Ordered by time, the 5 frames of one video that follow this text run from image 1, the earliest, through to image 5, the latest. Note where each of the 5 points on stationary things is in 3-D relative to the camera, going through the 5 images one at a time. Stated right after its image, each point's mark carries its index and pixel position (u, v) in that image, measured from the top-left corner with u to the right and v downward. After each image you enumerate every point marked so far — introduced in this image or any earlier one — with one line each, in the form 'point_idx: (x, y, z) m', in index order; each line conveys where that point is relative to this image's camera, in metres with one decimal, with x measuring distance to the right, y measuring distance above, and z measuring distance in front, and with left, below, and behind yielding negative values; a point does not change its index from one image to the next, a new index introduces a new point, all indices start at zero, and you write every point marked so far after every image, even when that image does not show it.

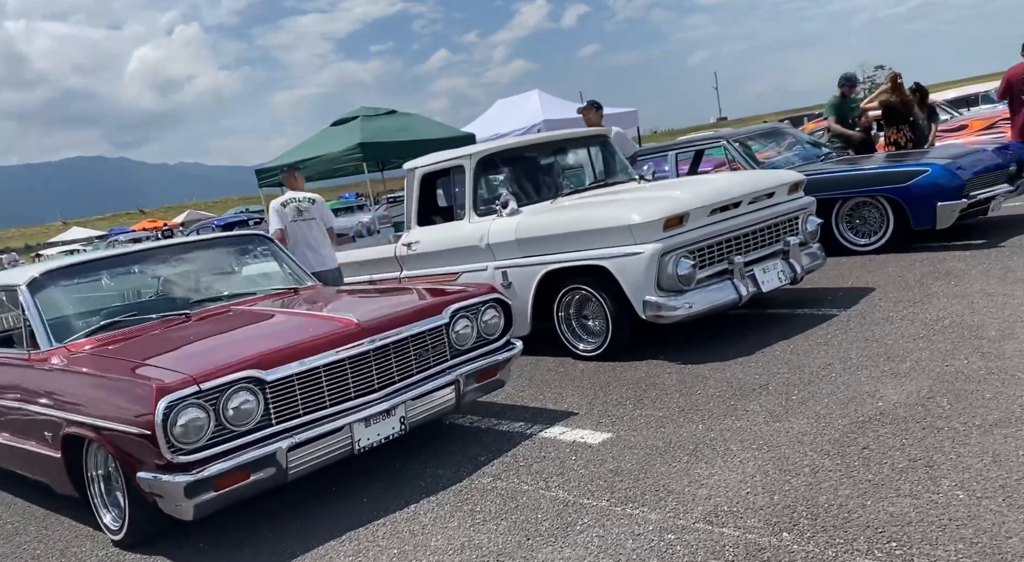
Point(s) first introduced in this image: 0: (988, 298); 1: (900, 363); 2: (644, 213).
0: (+3.0, -0.1, +4.9) m
1: (+1.9, -0.4, +3.9) m
2: (+0.8, +0.4, +4.6) m
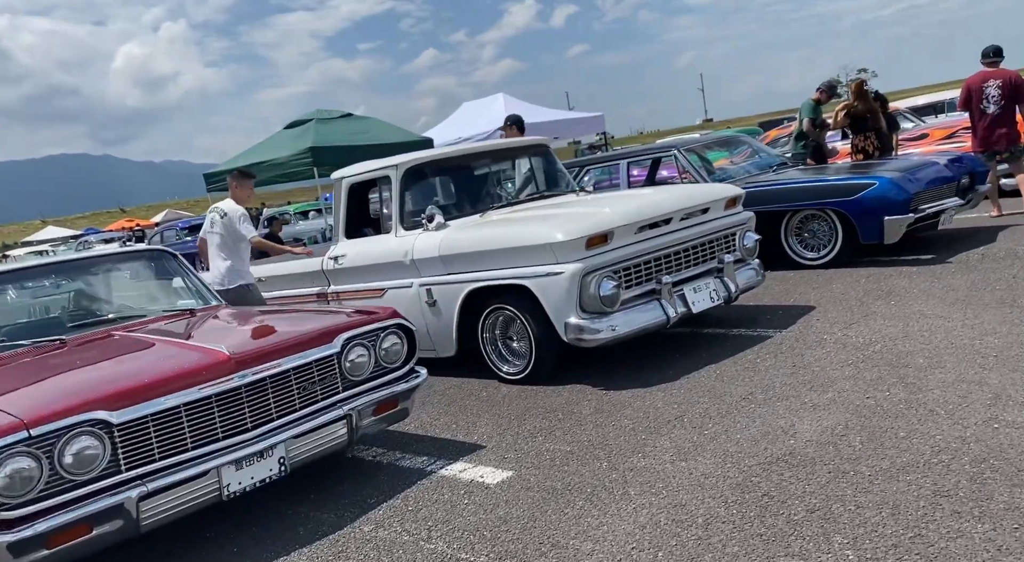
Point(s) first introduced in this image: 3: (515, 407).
0: (+2.5, -0.2, +4.8) m
1: (+1.4, -0.5, +3.7) m
2: (+0.3, +0.3, +4.4) m
3: (0.0, -0.7, +4.3) m
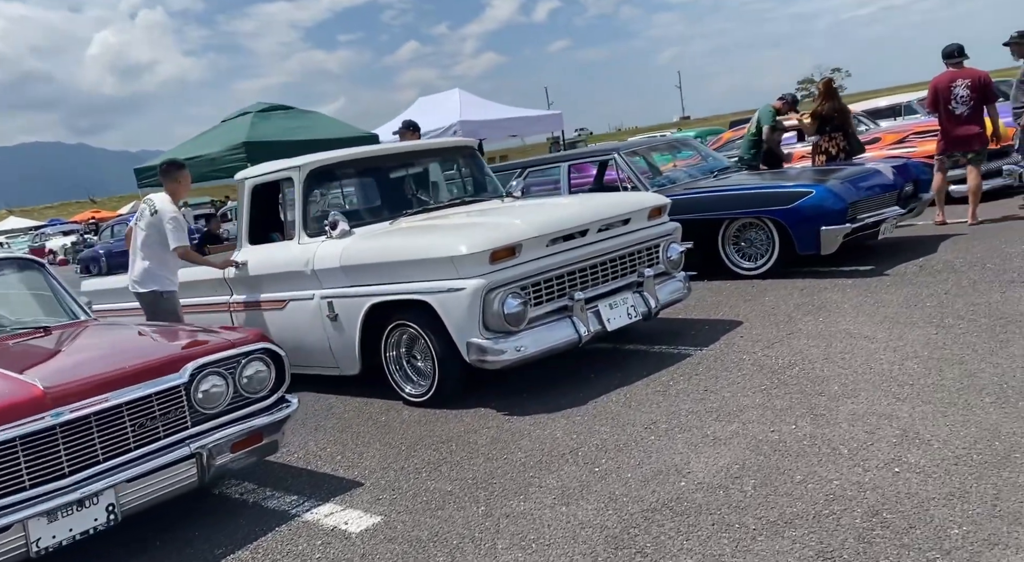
0: (+1.9, -0.3, +4.6) m
1: (+0.9, -0.6, +3.5) m
2: (-0.2, +0.2, +4.1) m
3: (-0.5, -0.8, +4.0) m
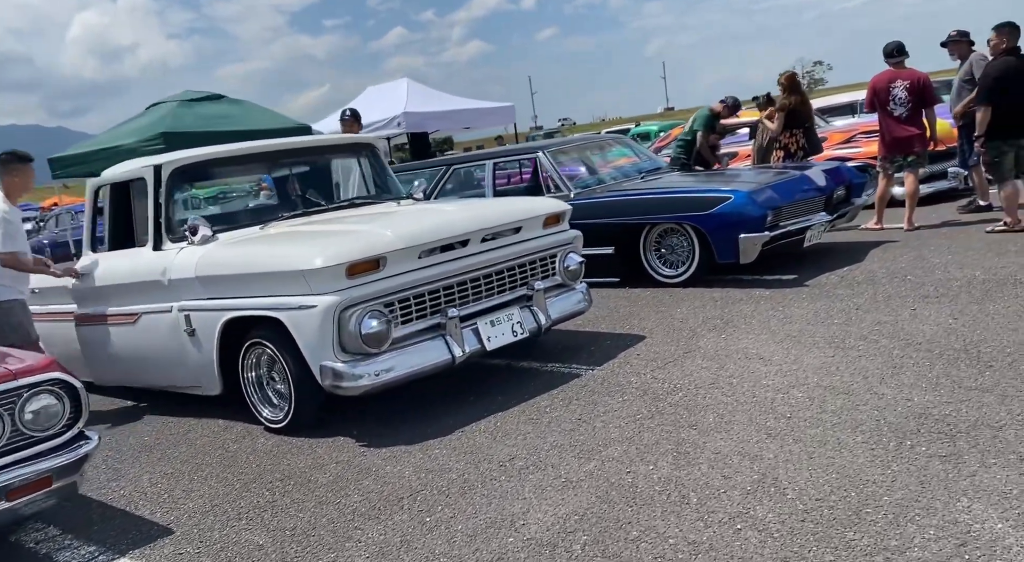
0: (+1.2, -0.4, +4.3) m
1: (+0.3, -0.7, +3.2) m
2: (-0.9, +0.1, +3.7) m
3: (-1.2, -0.8, +3.6) m
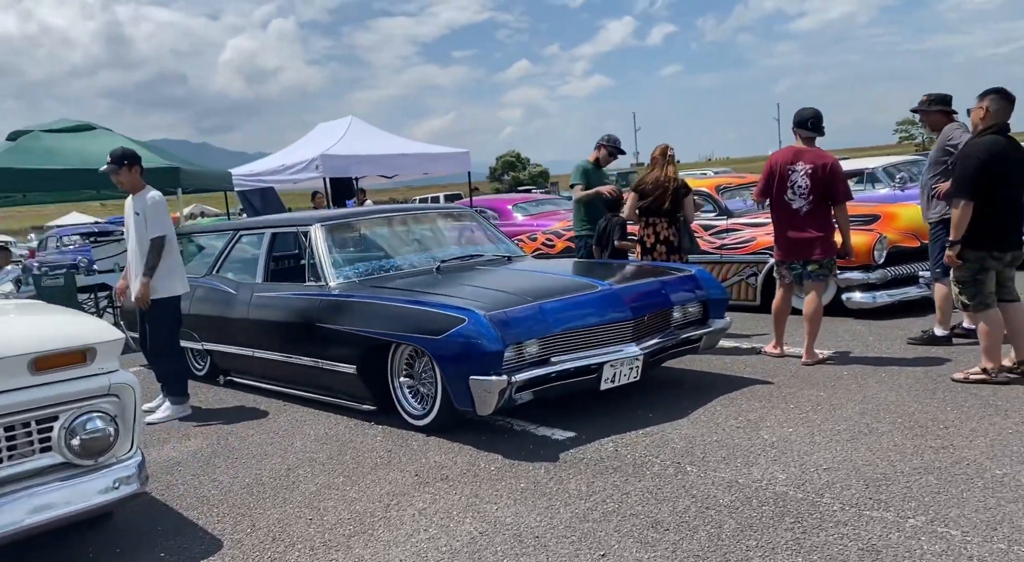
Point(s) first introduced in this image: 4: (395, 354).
0: (-1.0, -1.2, +2.5) m
1: (-2.0, -1.4, +1.5) m
2: (-3.1, -0.5, +2.1) m
3: (-3.5, -1.4, +2.0) m
4: (-0.8, -0.5, +5.3) m
